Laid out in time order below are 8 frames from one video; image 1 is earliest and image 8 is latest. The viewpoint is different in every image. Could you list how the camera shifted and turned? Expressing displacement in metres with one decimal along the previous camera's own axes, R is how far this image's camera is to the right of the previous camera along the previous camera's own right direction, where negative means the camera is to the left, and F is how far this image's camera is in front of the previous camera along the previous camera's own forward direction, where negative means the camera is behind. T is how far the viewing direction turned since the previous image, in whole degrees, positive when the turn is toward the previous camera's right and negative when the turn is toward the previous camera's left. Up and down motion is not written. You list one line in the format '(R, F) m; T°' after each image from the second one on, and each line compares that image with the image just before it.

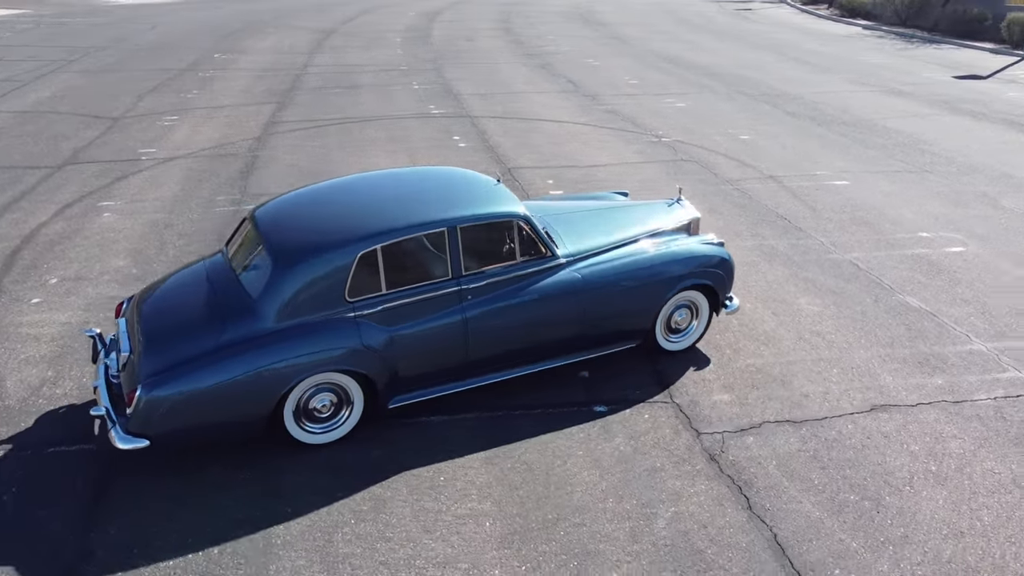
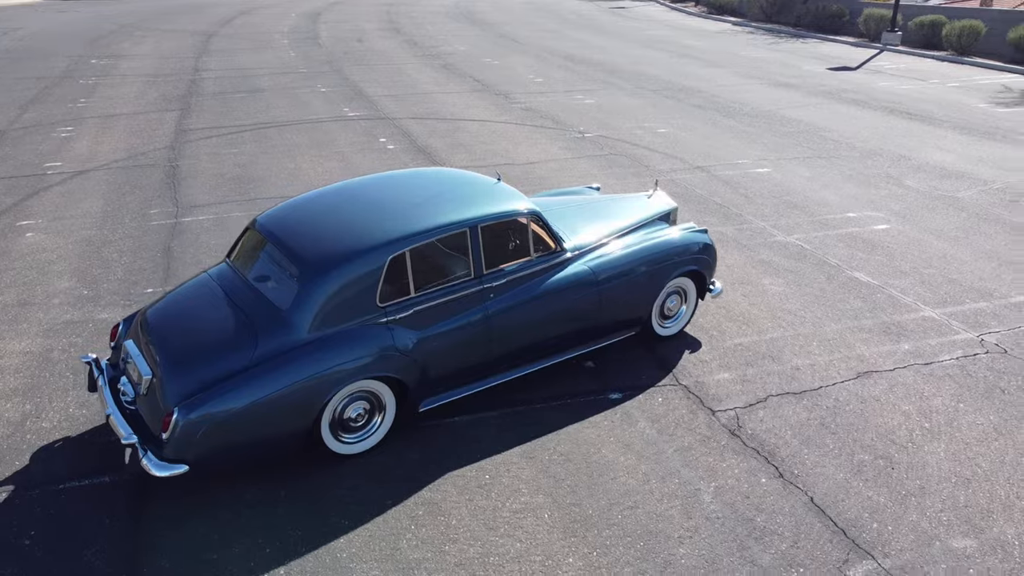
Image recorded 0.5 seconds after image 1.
(-1.1, 0.0) m; +9°
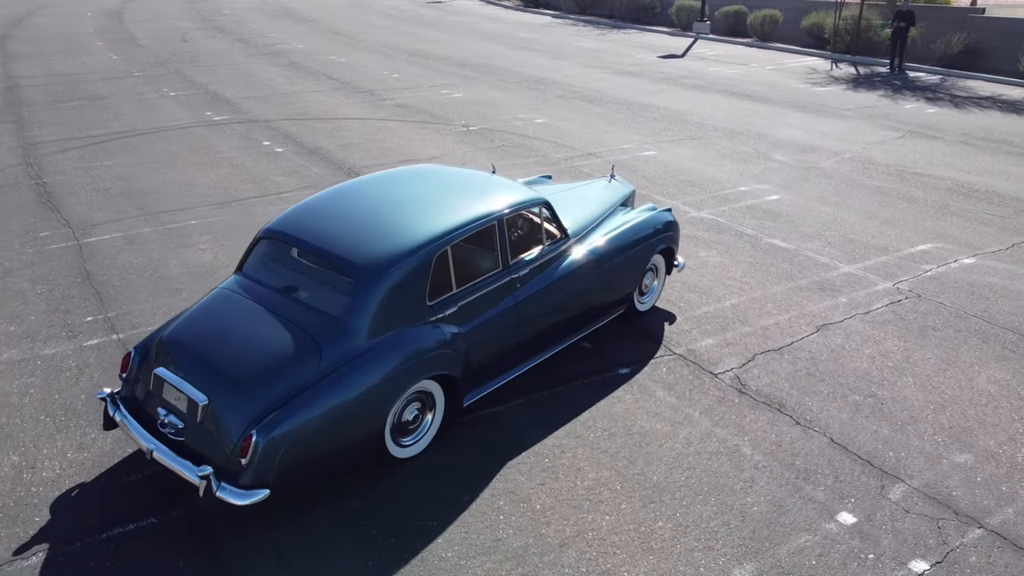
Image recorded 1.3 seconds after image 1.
(-1.6, 0.0) m; +13°
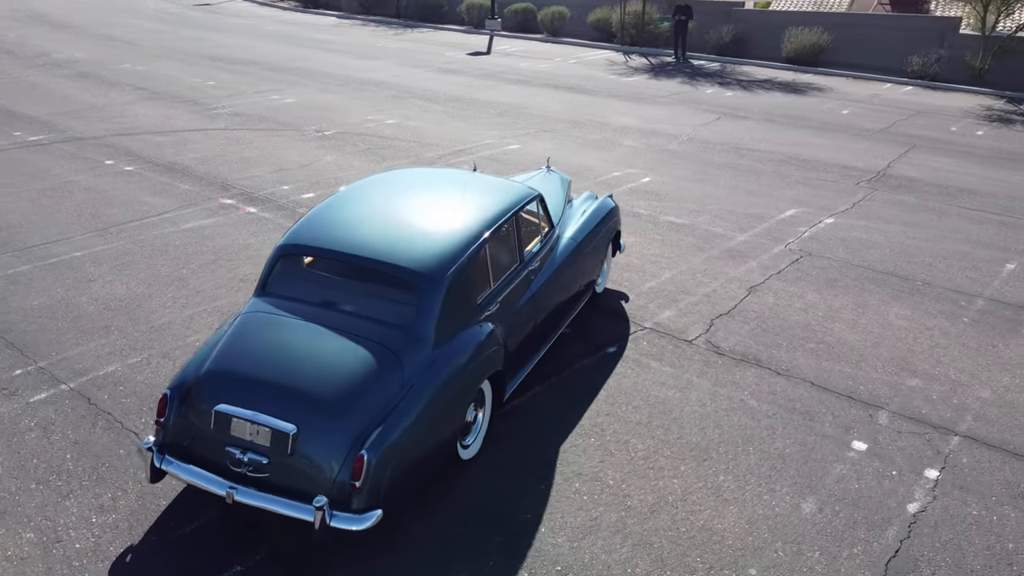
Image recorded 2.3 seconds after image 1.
(-1.8, +0.1) m; +16°
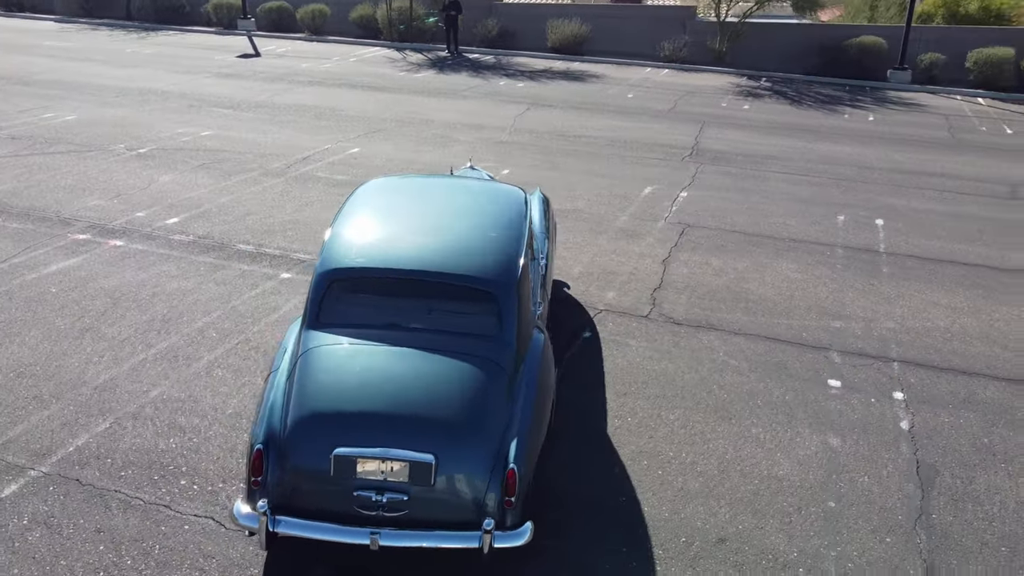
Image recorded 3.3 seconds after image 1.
(-2.1, +0.3) m; +18°
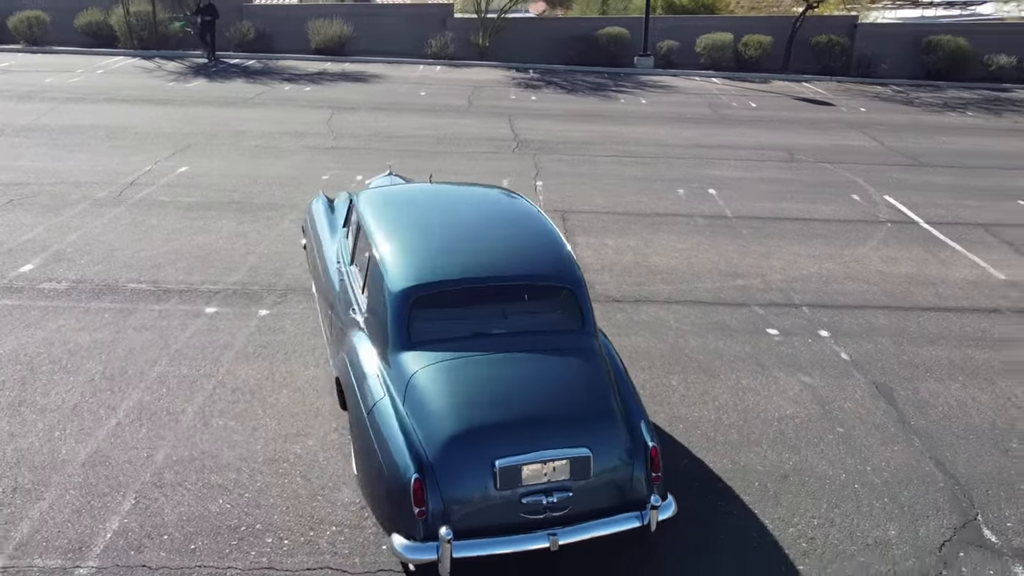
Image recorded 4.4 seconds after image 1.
(-2.1, +0.2) m; +19°
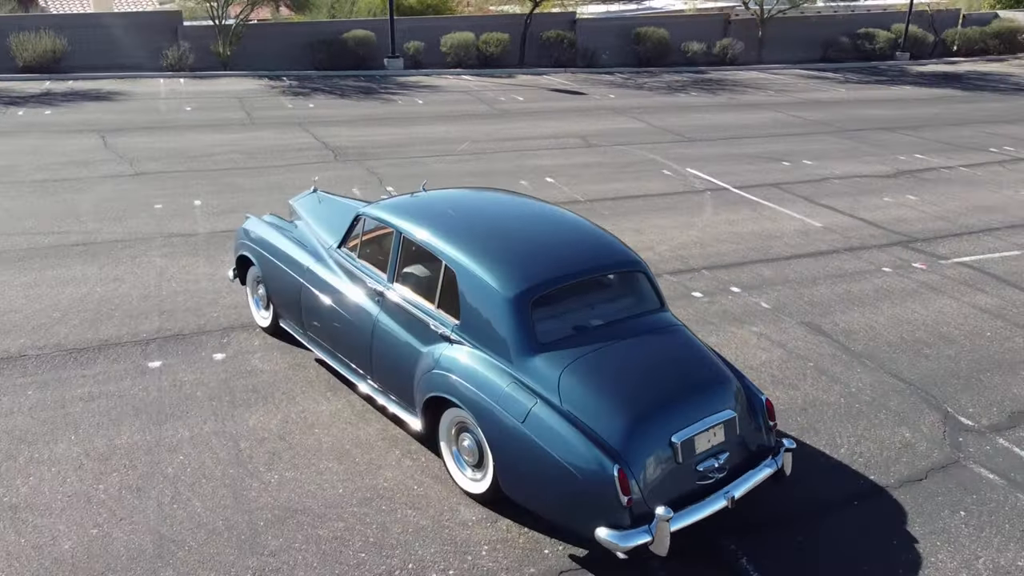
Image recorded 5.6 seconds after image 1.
(-2.4, +0.3) m; +21°
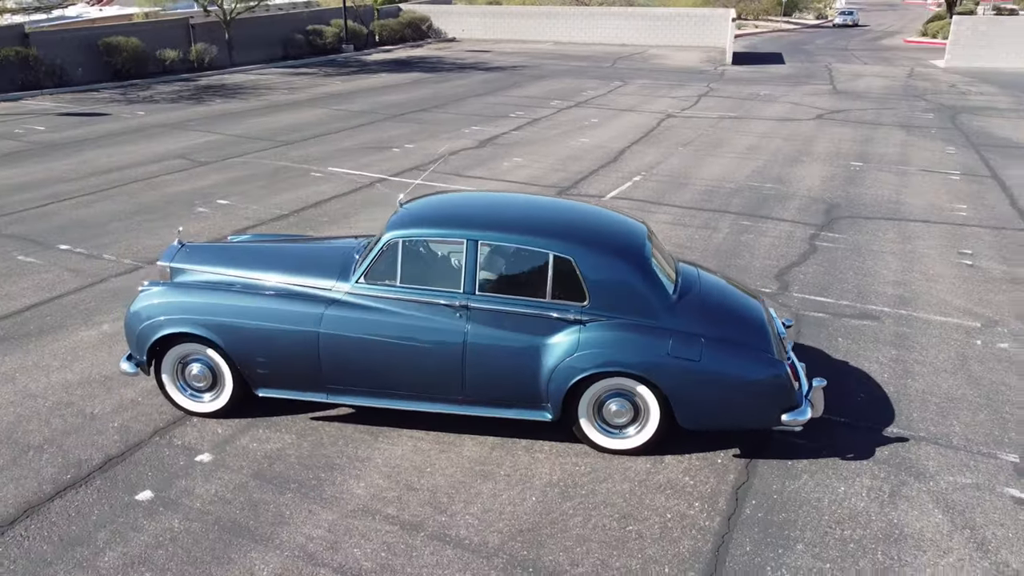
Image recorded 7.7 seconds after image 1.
(-4.1, +1.1) m; +39°
